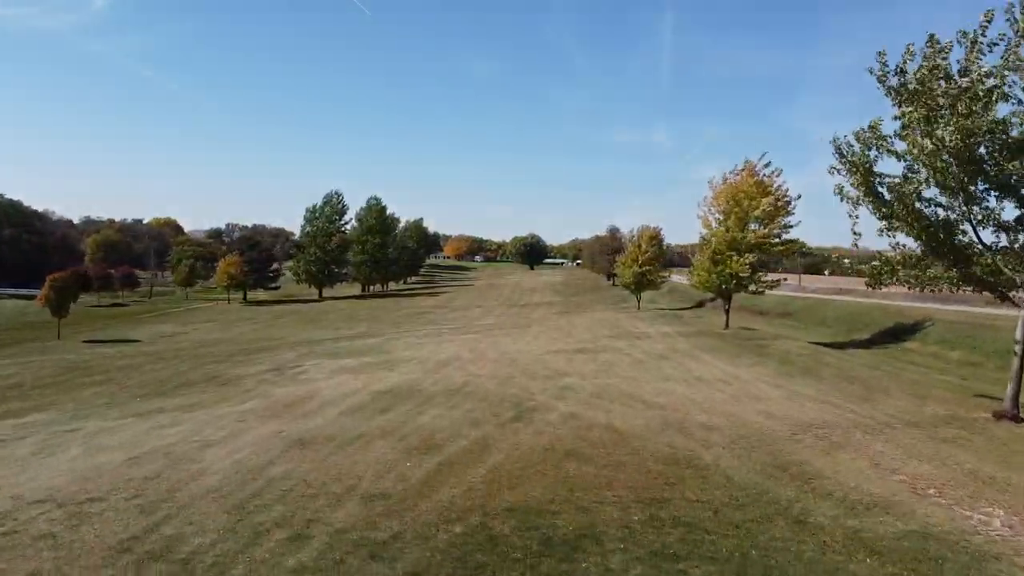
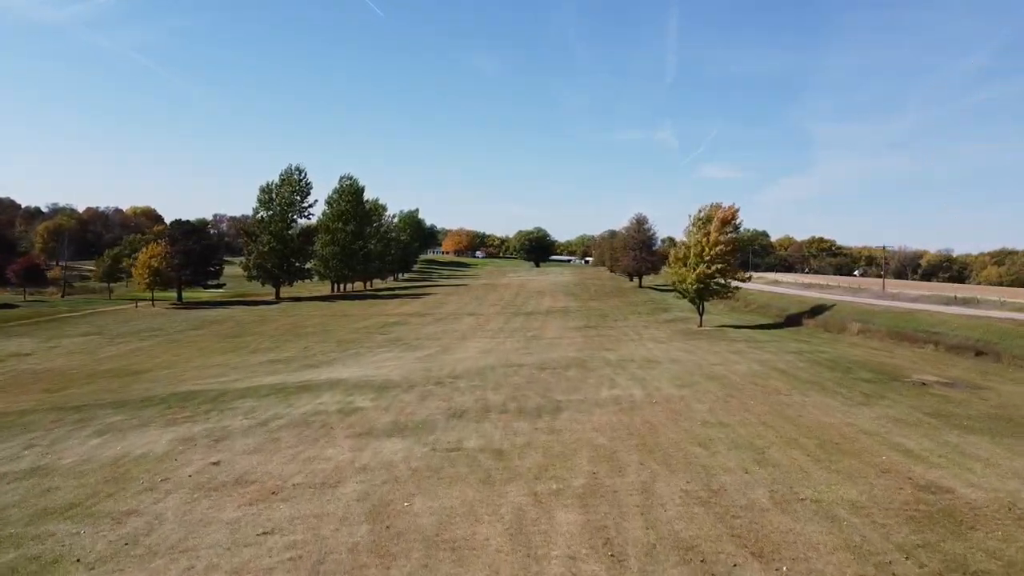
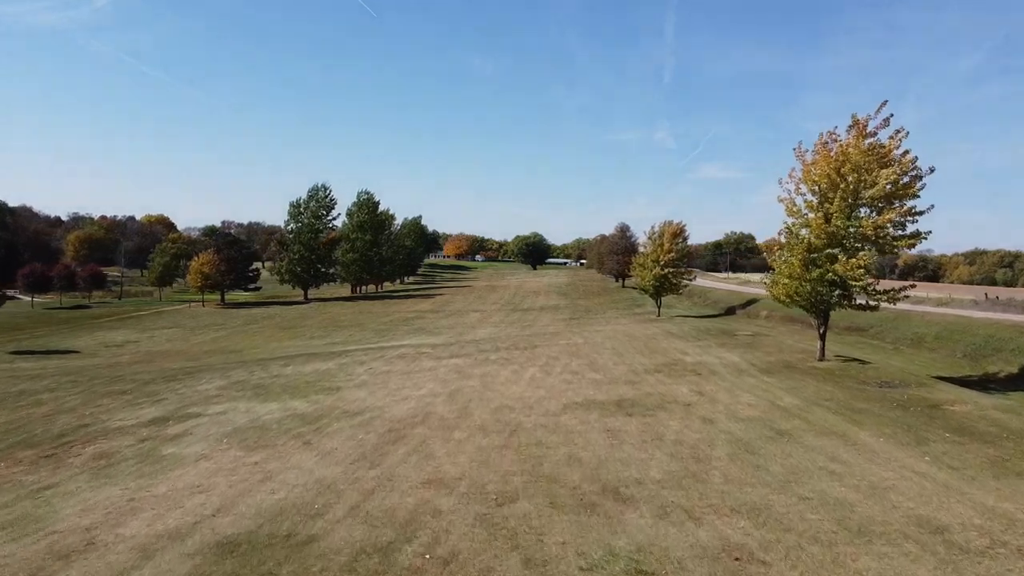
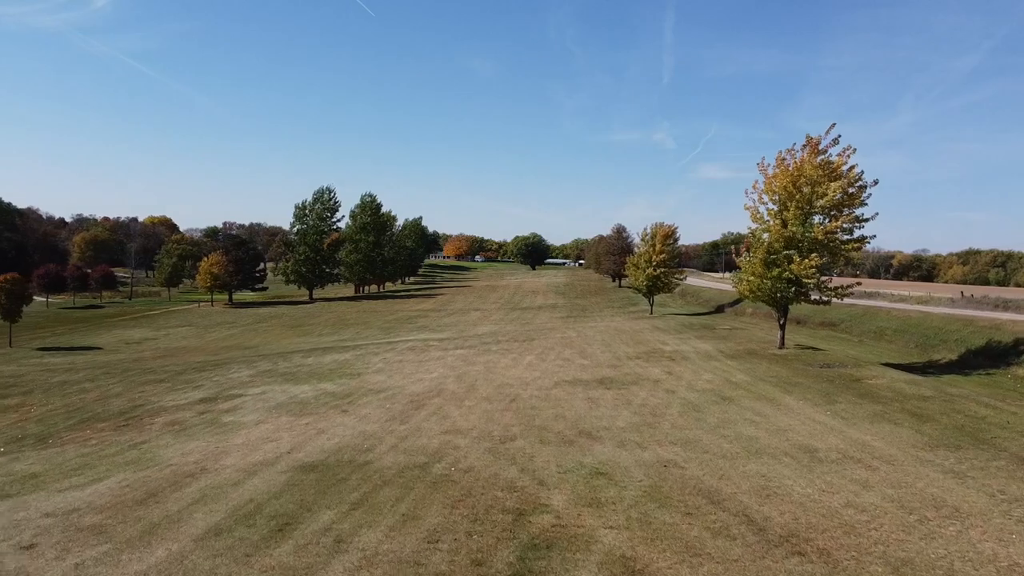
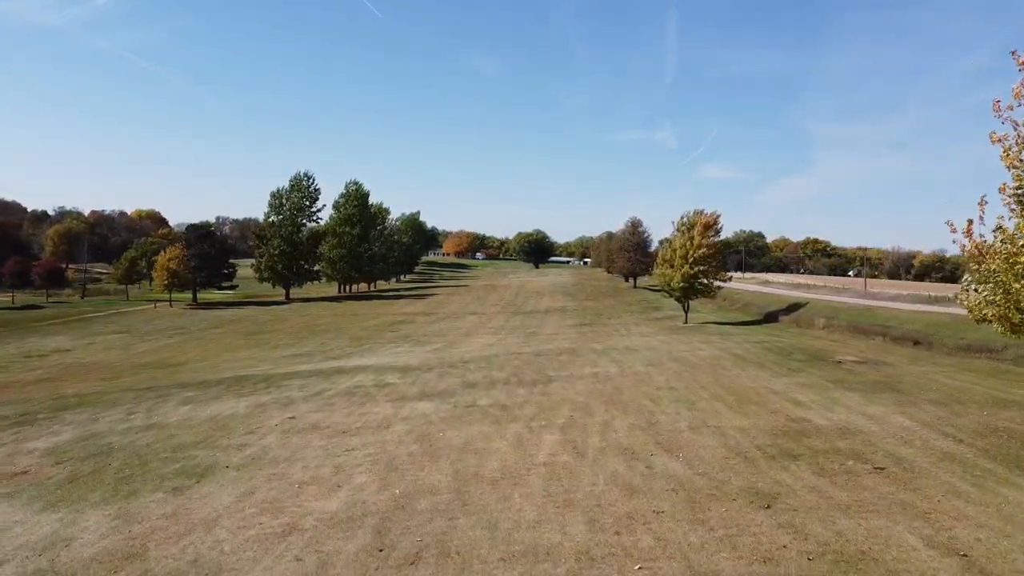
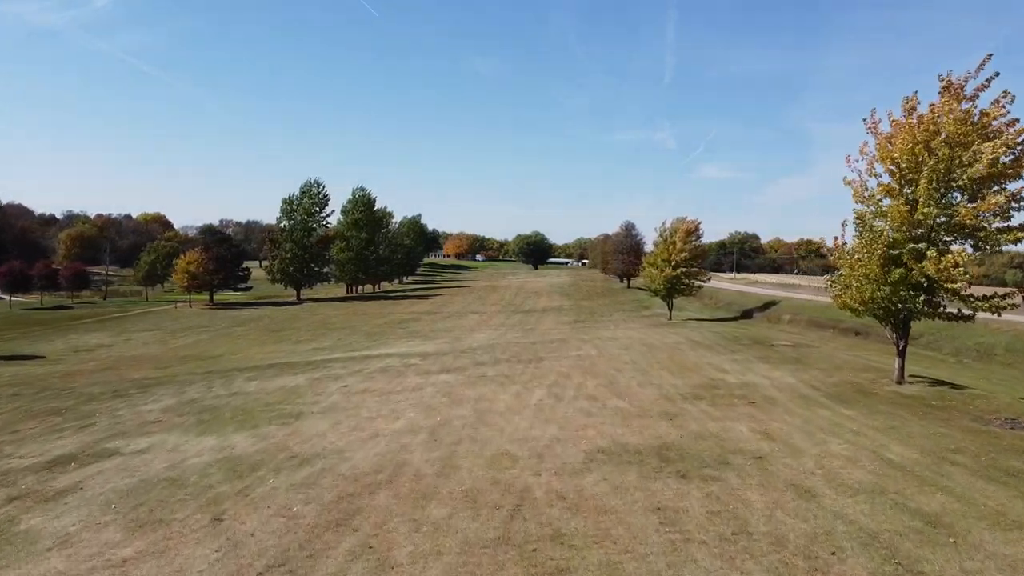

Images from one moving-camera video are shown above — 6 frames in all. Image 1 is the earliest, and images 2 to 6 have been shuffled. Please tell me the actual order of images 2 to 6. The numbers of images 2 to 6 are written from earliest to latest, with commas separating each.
4, 3, 6, 5, 2
